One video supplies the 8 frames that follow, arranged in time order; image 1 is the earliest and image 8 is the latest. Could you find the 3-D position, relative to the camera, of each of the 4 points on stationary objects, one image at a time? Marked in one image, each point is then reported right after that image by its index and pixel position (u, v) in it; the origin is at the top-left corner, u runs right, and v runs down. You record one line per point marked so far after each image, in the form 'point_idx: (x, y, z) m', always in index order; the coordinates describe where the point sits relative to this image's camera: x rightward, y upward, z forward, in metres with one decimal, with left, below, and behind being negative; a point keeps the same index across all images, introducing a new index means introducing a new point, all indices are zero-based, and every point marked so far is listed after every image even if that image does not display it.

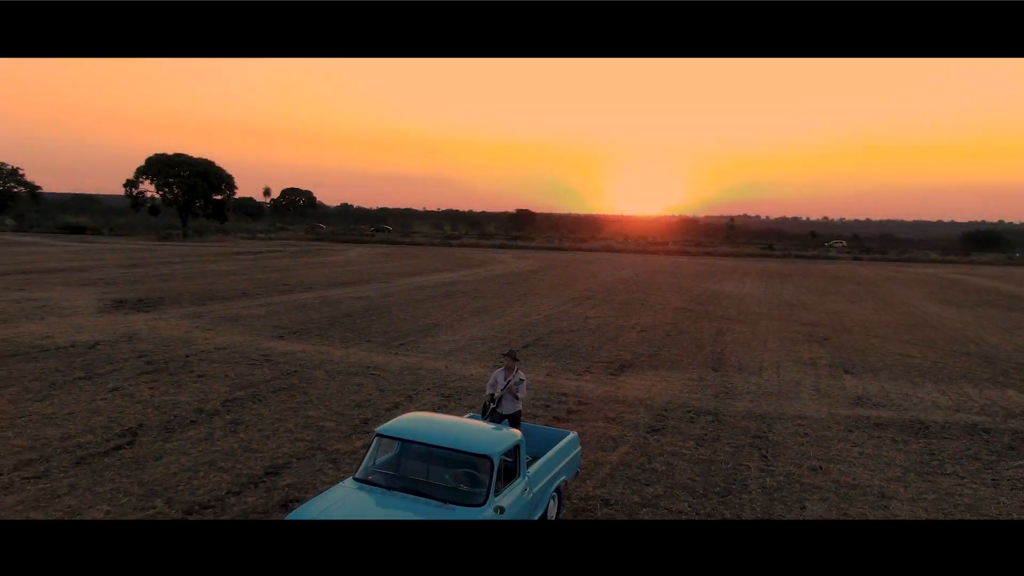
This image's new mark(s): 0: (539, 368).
0: (+0.4, -1.3, +11.2) m
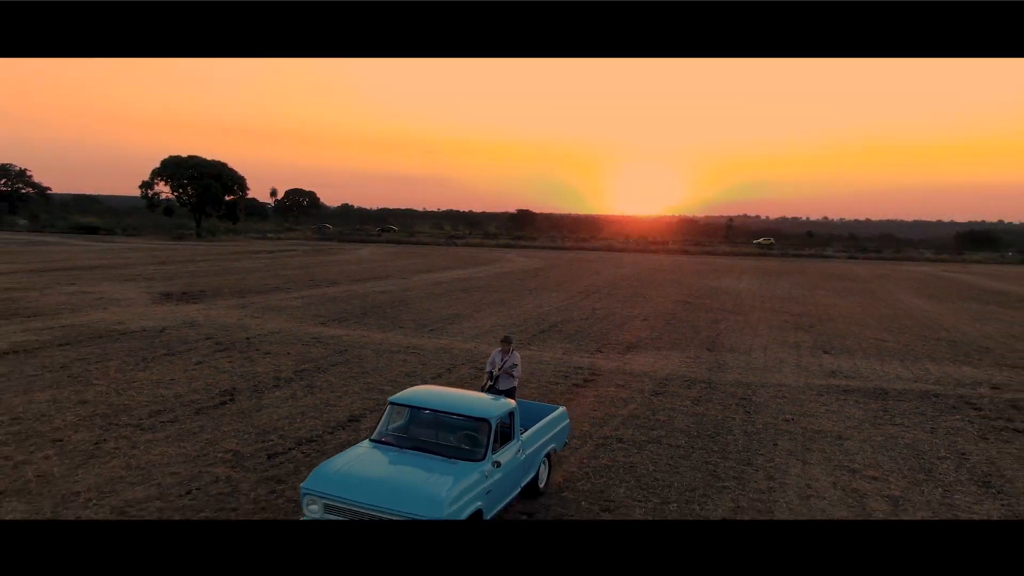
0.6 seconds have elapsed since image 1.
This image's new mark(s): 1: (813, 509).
0: (+0.8, -1.1, +12.8) m
1: (+2.6, -1.9, +5.9) m
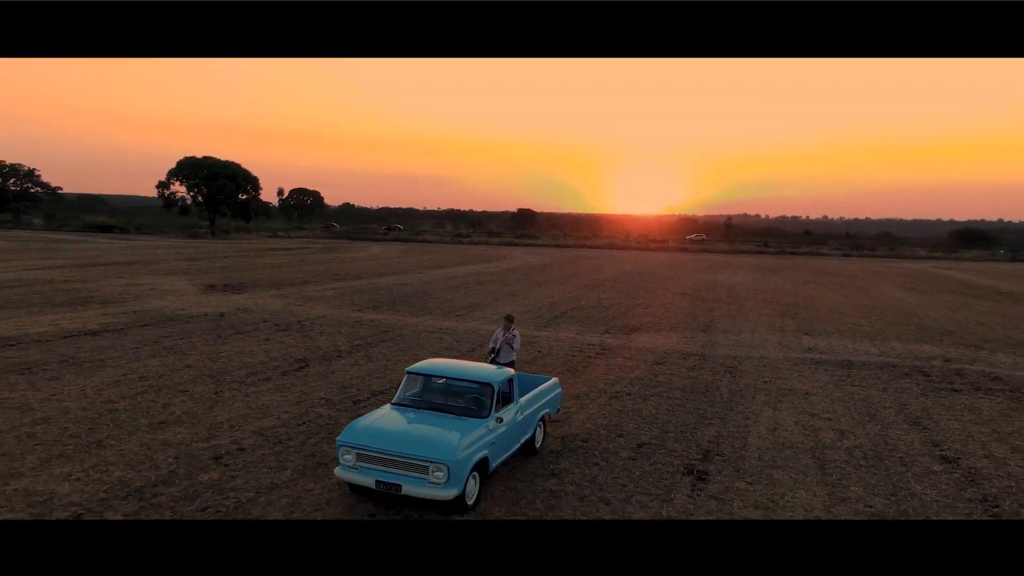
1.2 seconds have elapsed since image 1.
0: (+1.2, -0.9, +14.7) m
1: (+3.0, -1.6, +7.8) m
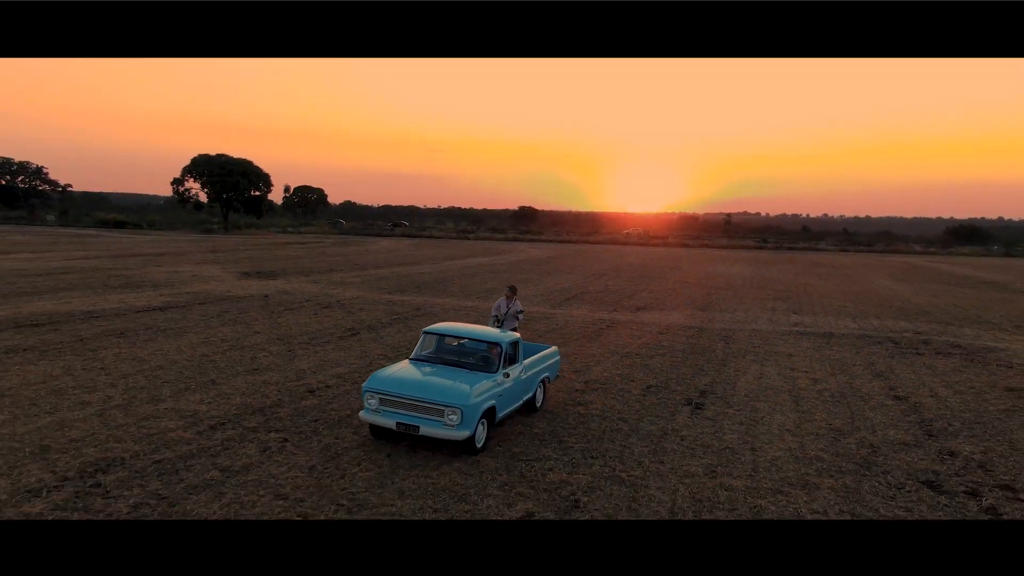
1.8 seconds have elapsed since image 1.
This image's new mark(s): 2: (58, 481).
0: (+1.6, -0.5, +16.3) m
1: (+3.4, -1.3, +9.4) m
2: (-3.5, -1.5, +5.4) m
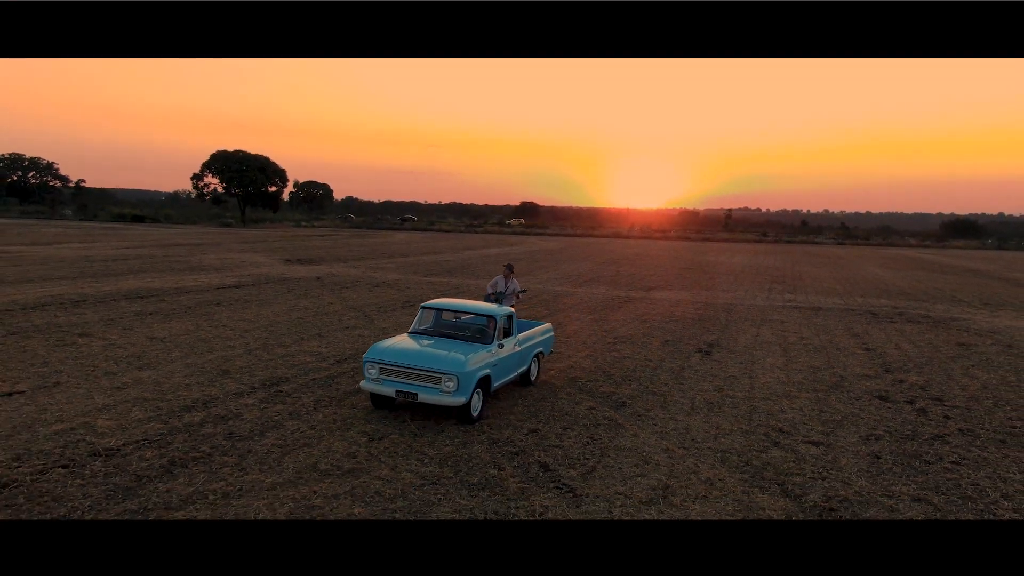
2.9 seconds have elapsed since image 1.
0: (+2.3, 0.0, +18.4) m
1: (+4.1, -0.8, +11.5) m
2: (-2.8, -1.1, +7.5) m
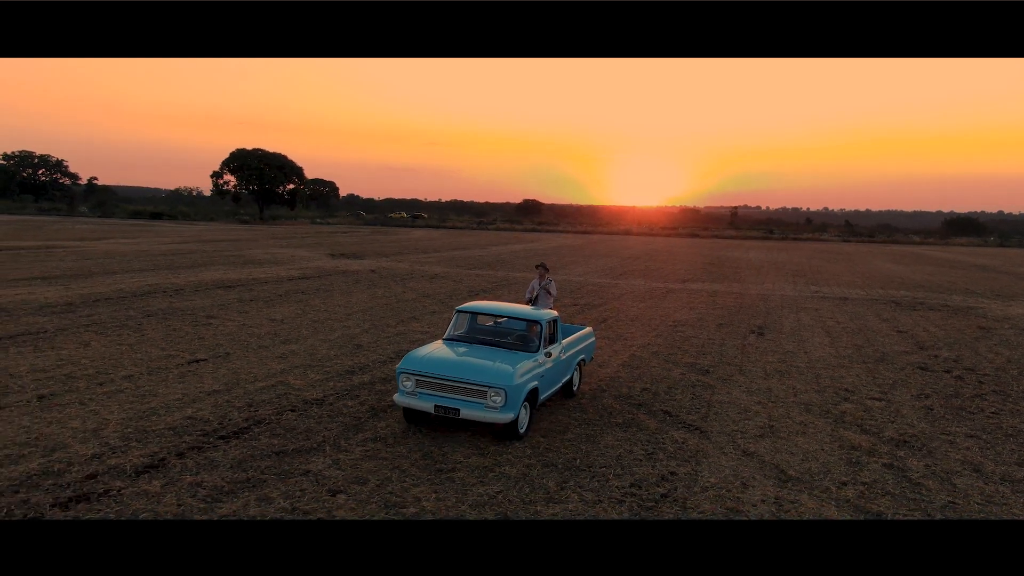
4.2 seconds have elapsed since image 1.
0: (+3.5, +0.2, +19.7) m
1: (+5.3, -0.6, +12.9) m
2: (-1.5, -0.9, +8.9) m
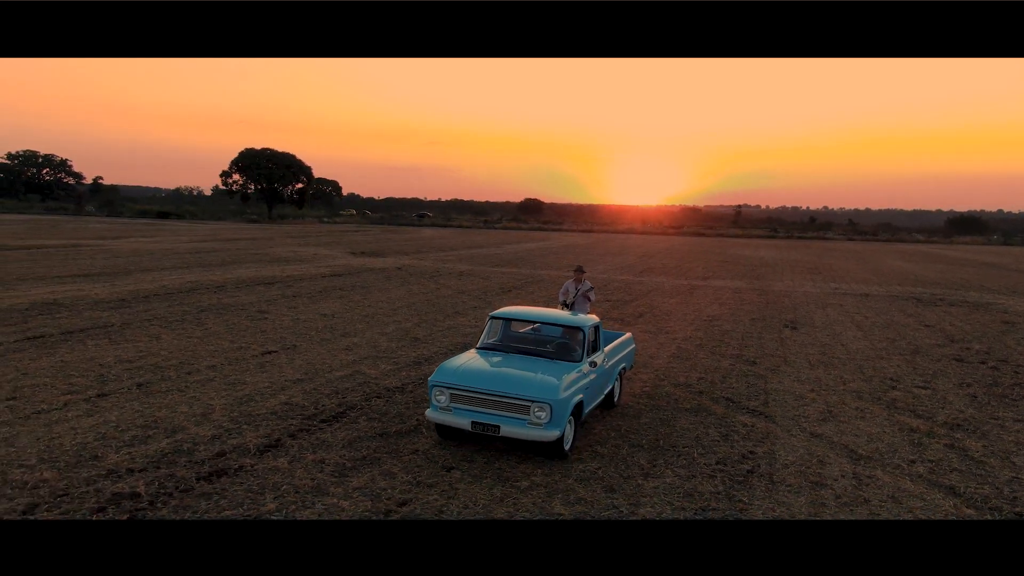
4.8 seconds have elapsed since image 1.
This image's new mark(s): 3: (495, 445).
0: (+4.2, +0.3, +20.1) m
1: (+6.0, -0.6, +13.2) m
2: (-0.8, -0.8, +9.2) m
3: (-0.1, -1.3, +5.6) m
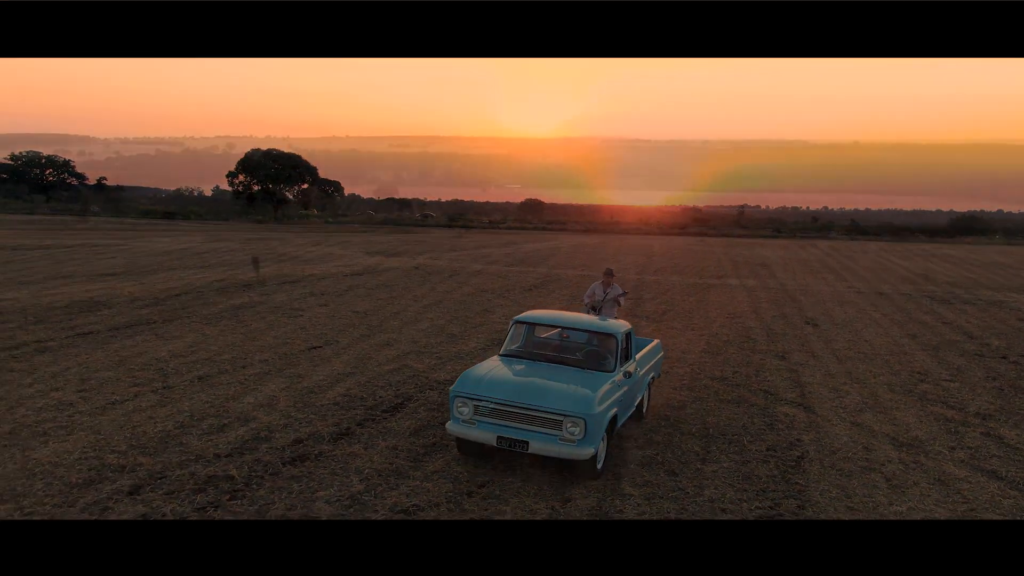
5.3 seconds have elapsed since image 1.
0: (+4.7, +0.3, +20.4) m
1: (+6.5, -0.5, +13.5) m
2: (-0.3, -0.8, +9.5) m
3: (+0.3, -1.2, +5.9) m
